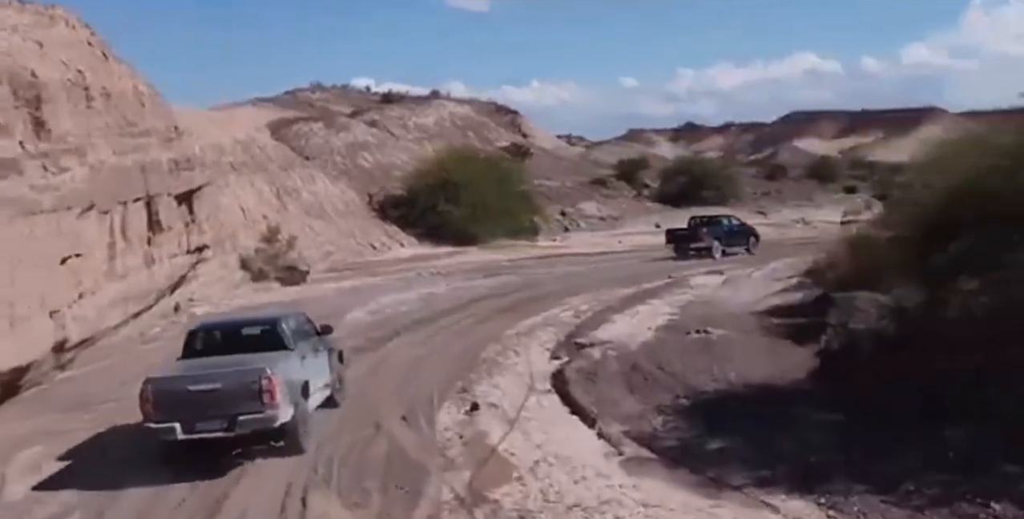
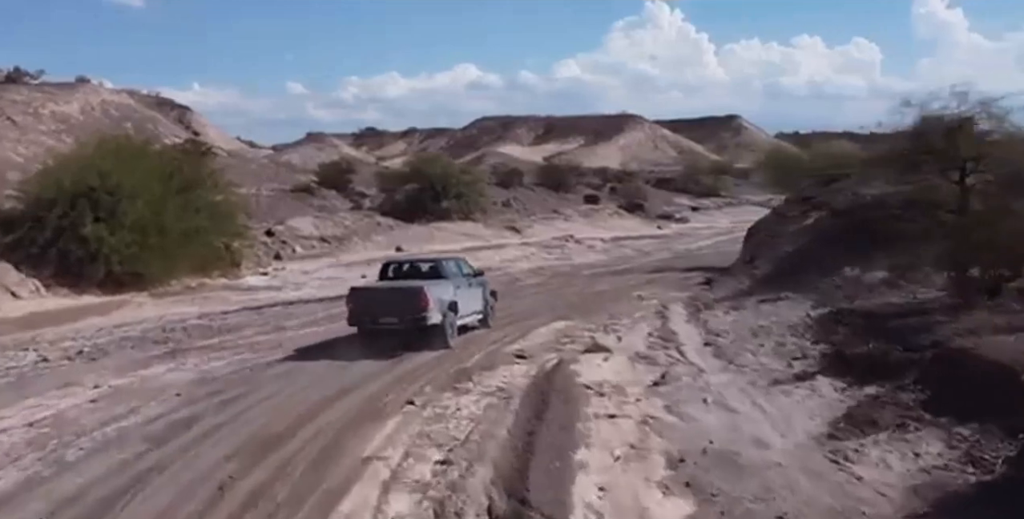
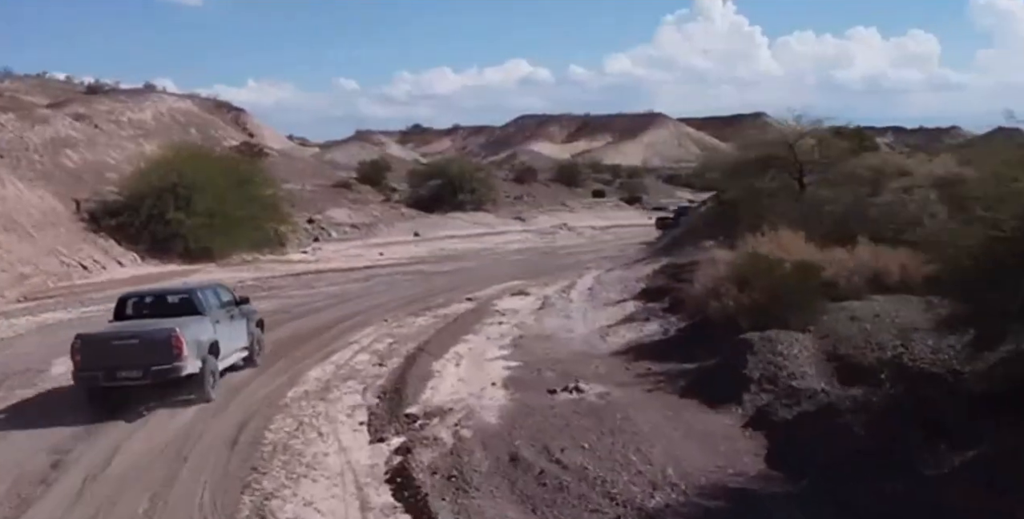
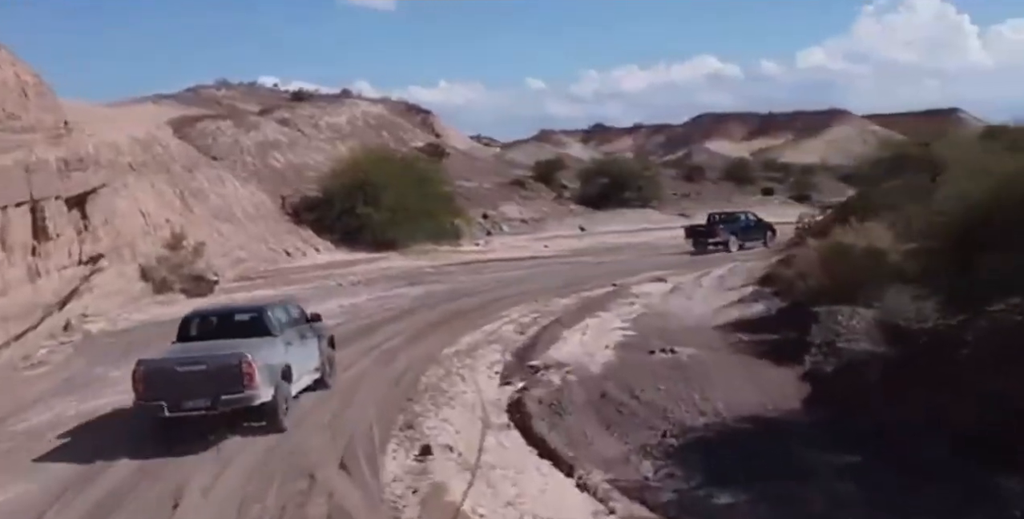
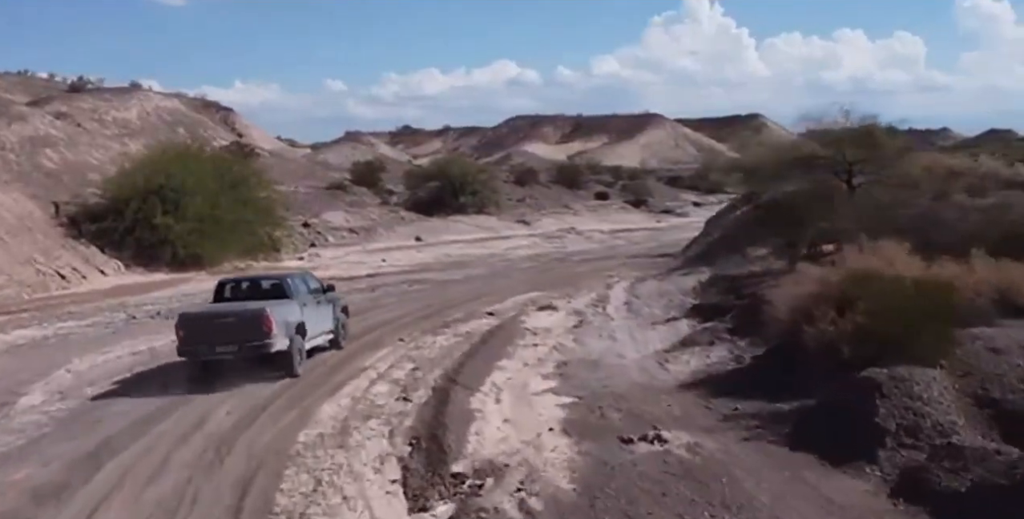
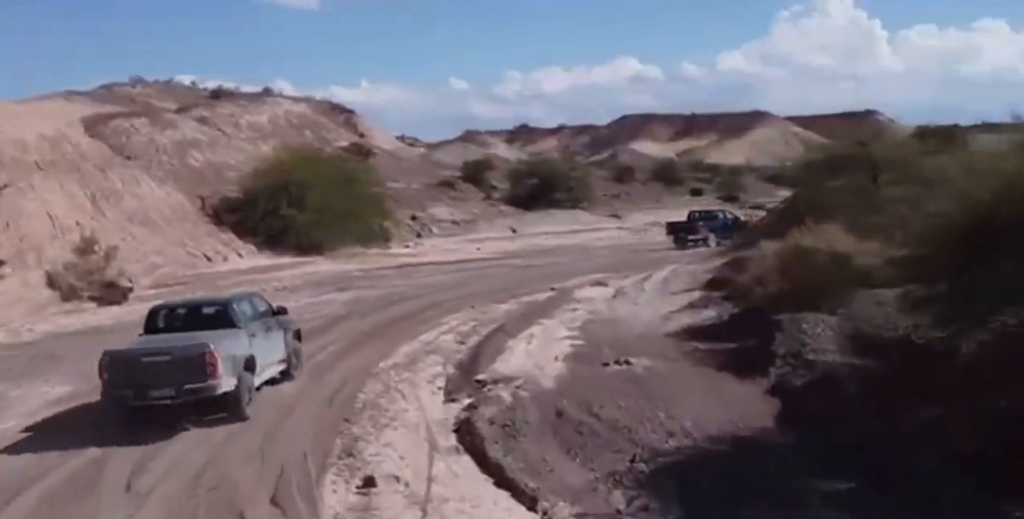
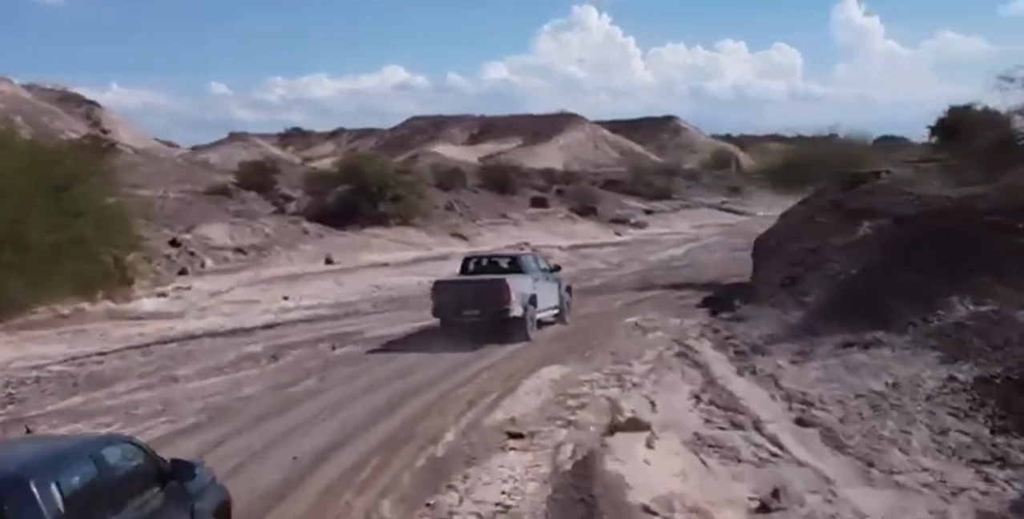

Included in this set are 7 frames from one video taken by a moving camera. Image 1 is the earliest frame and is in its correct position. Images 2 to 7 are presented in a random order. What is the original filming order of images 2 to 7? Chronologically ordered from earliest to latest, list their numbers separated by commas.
4, 6, 3, 5, 2, 7
